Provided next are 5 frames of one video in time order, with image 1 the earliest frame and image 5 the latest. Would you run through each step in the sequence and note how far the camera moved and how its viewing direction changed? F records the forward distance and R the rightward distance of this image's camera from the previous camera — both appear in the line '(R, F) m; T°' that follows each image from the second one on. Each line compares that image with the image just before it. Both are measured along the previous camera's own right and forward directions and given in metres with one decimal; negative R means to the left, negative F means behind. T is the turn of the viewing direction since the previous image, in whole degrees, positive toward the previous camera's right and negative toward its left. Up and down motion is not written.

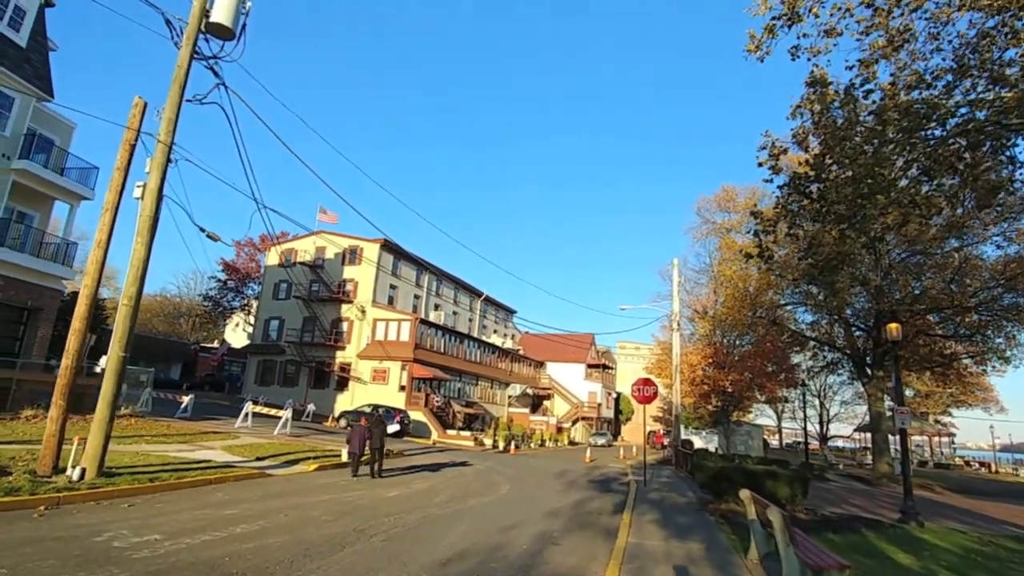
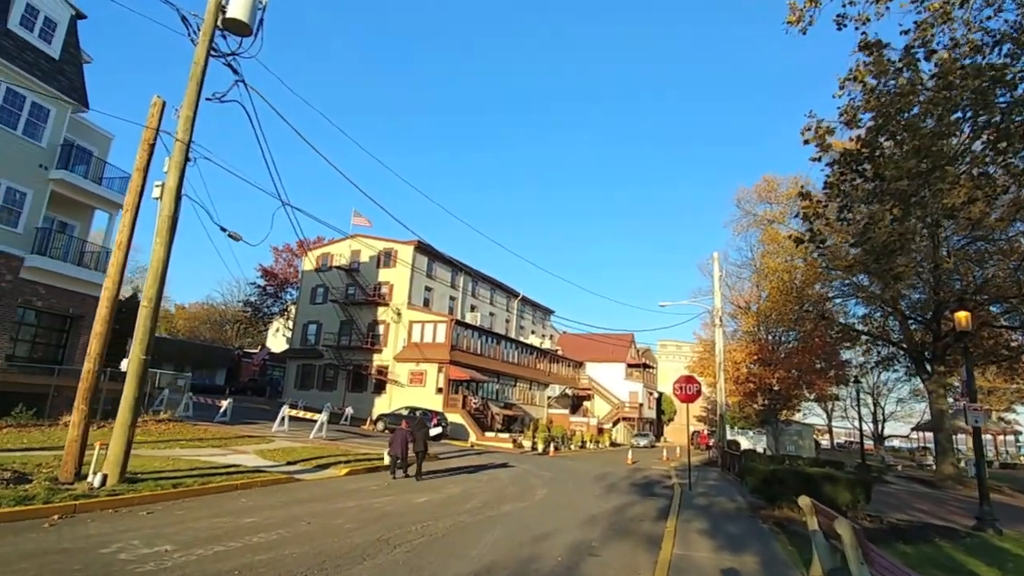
(+0.1, +0.6) m; -3°
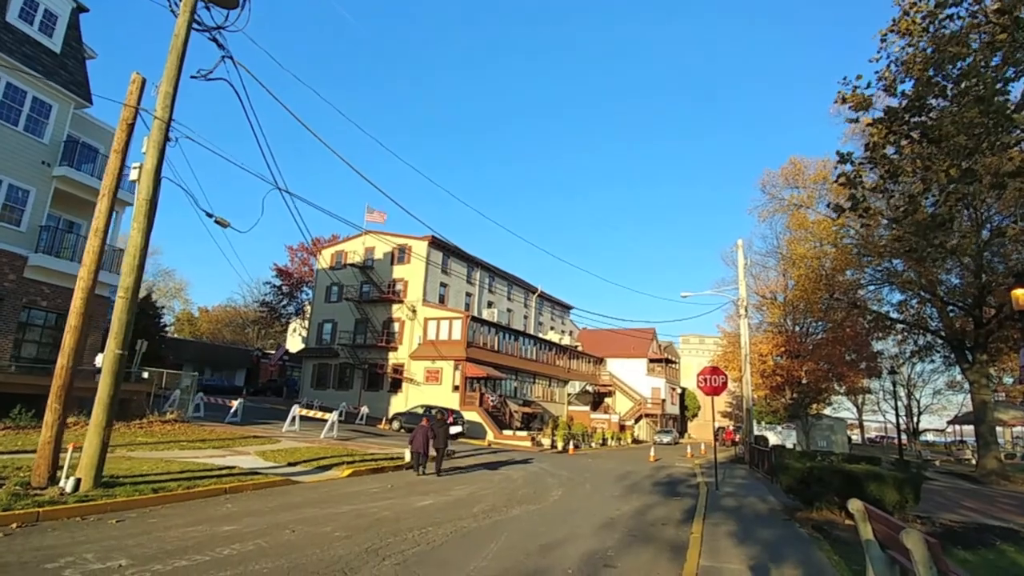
(+0.2, +0.9) m; -2°
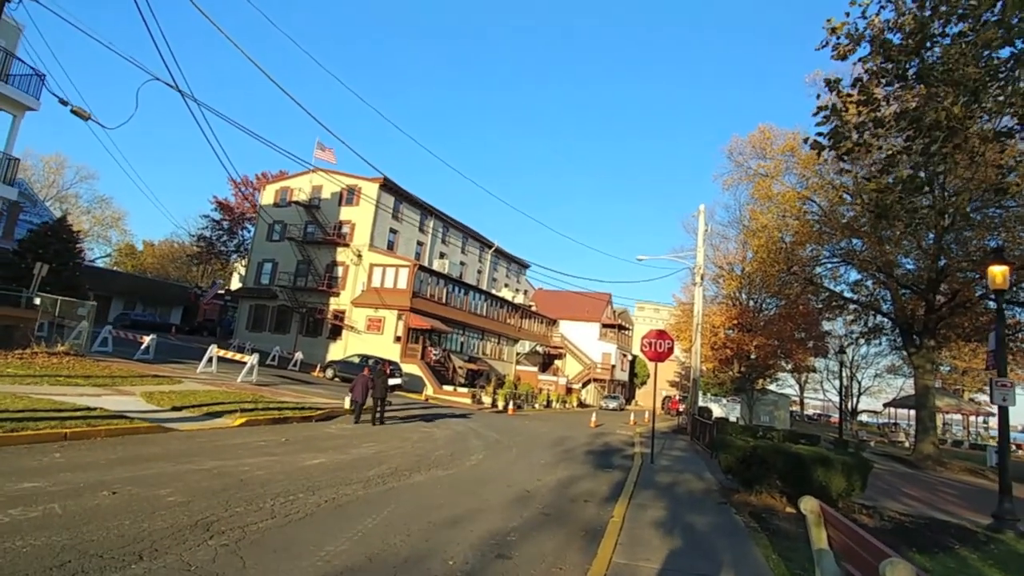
(+0.6, +1.6) m; +3°
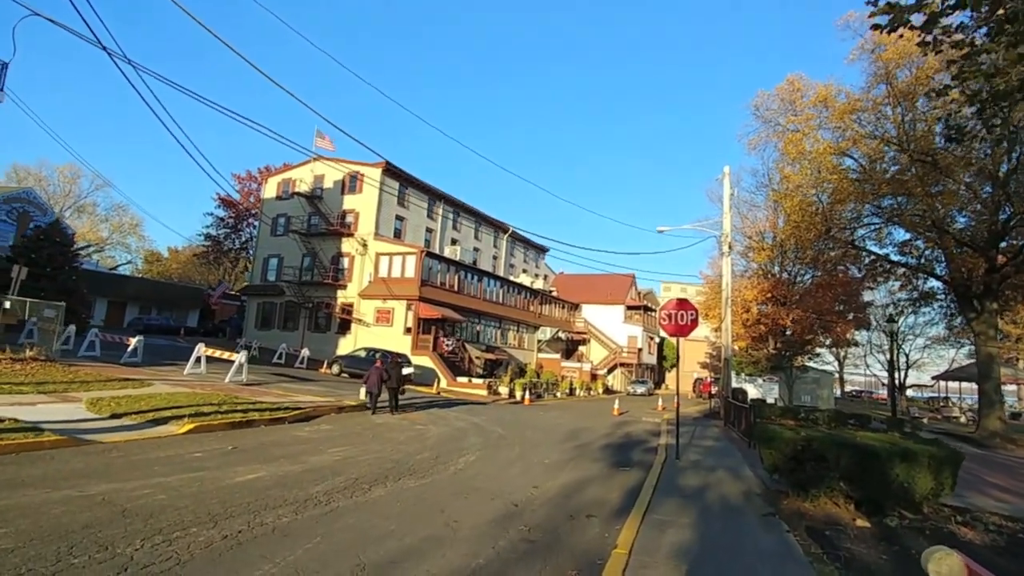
(+0.6, +2.0) m; -2°
